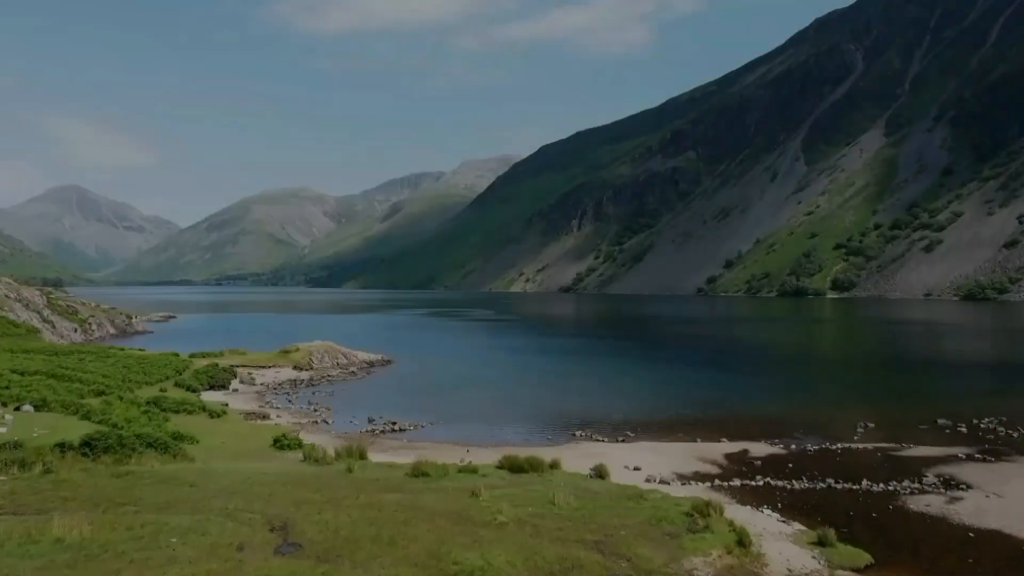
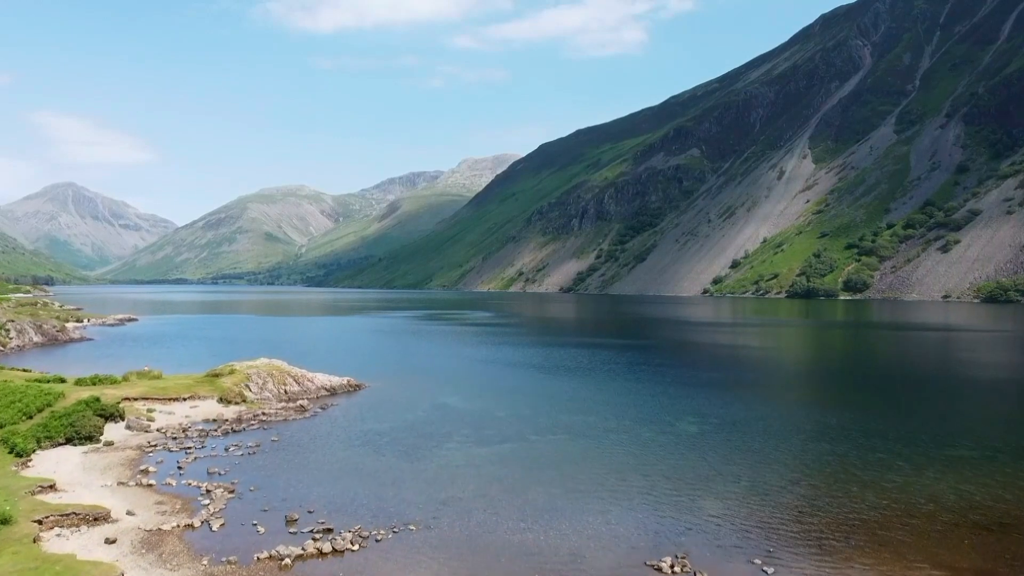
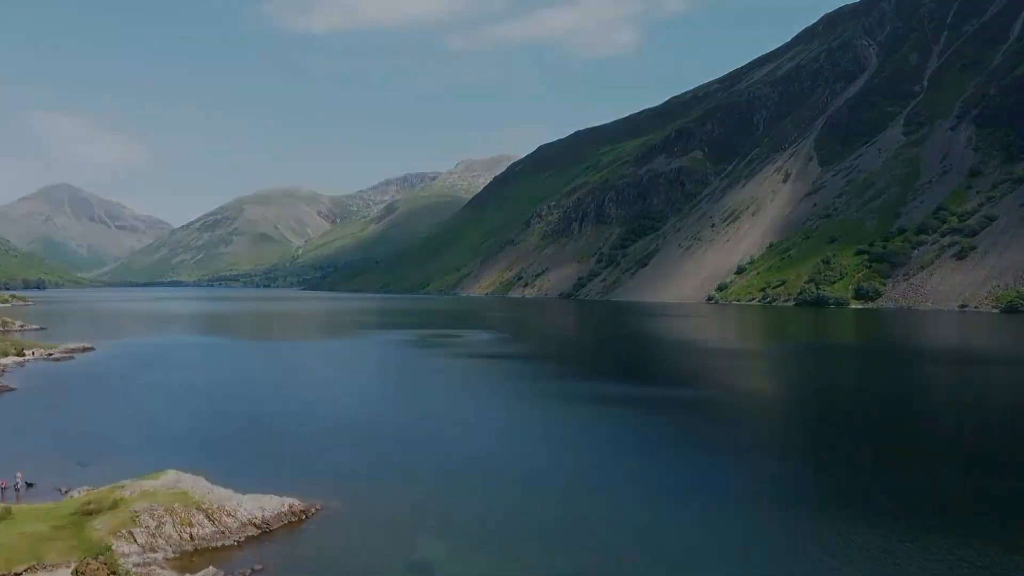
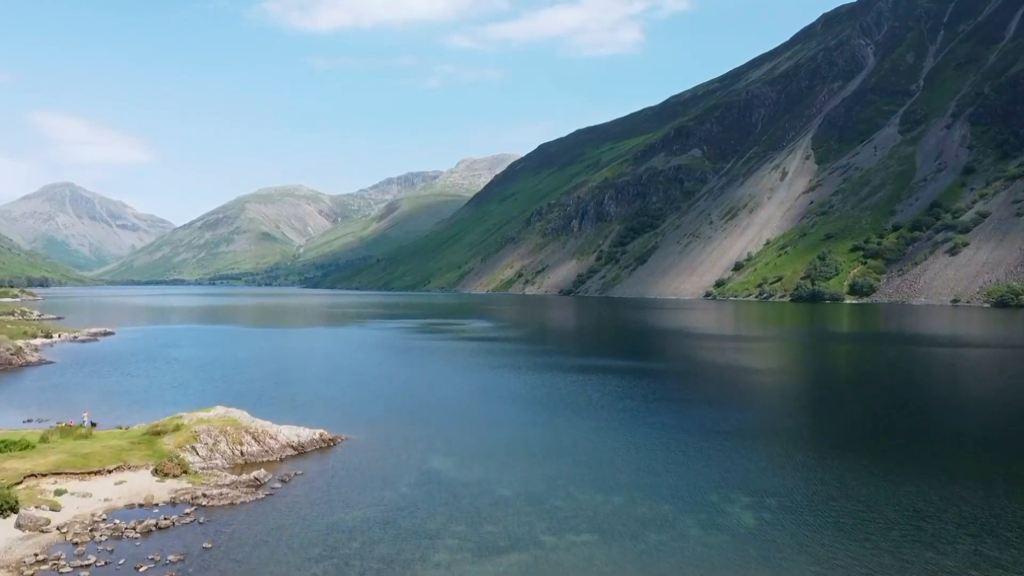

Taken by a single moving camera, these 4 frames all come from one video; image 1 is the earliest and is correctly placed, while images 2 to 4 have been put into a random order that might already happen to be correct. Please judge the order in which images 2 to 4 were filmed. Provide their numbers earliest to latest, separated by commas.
2, 4, 3
